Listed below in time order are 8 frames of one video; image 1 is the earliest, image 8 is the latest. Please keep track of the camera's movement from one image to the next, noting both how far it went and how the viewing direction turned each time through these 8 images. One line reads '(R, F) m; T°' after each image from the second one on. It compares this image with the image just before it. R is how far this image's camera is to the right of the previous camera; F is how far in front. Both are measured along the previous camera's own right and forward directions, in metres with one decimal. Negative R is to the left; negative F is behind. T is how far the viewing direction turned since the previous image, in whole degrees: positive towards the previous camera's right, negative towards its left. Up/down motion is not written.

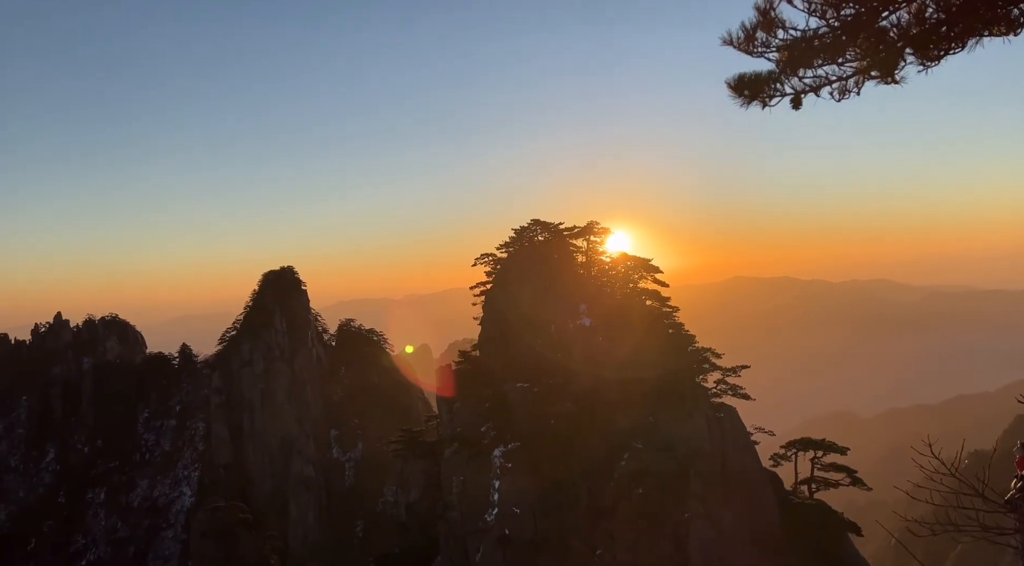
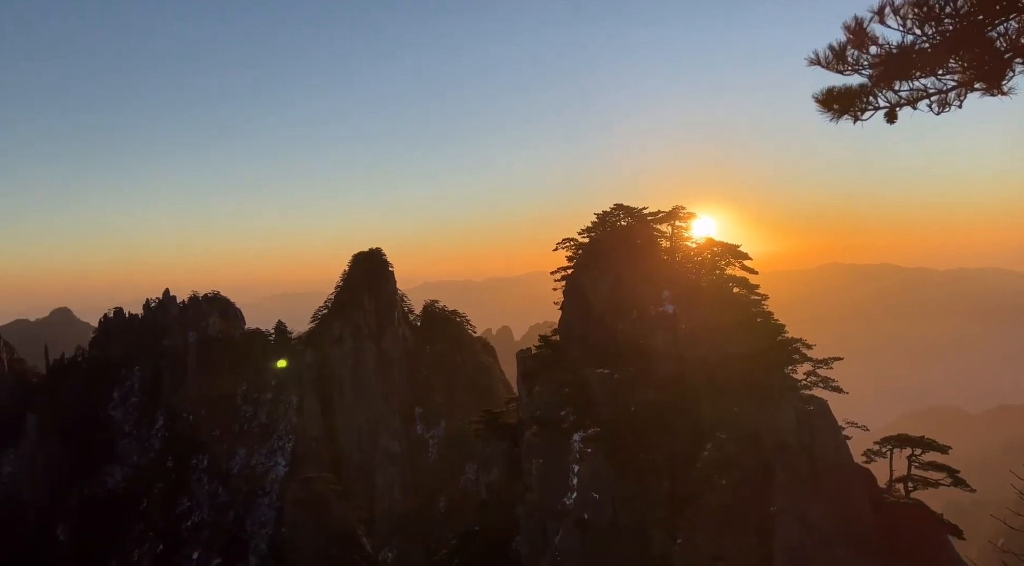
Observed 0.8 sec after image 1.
(-0.4, -0.3) m; -5°
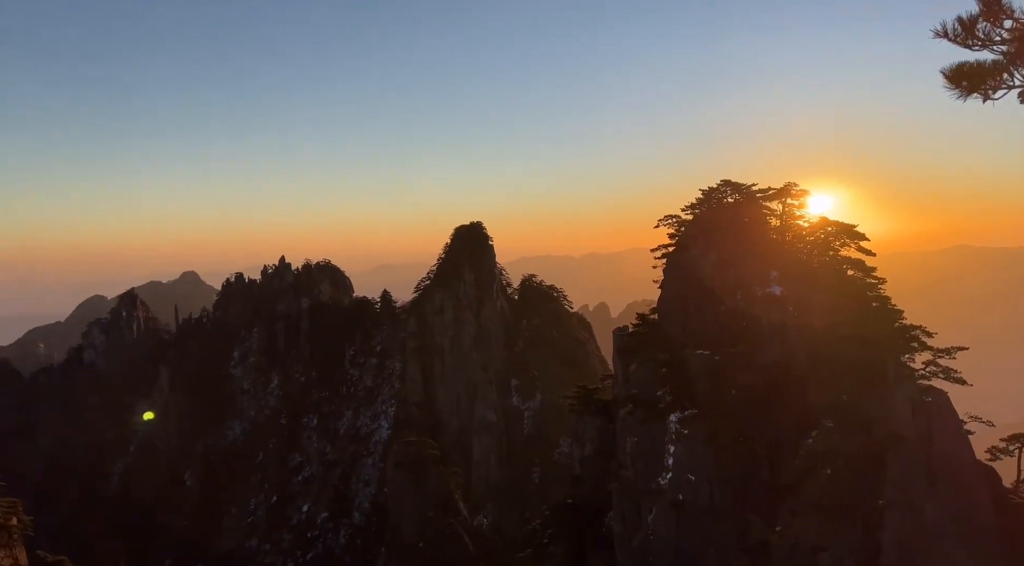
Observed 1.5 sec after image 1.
(-0.1, +0.5) m; -7°
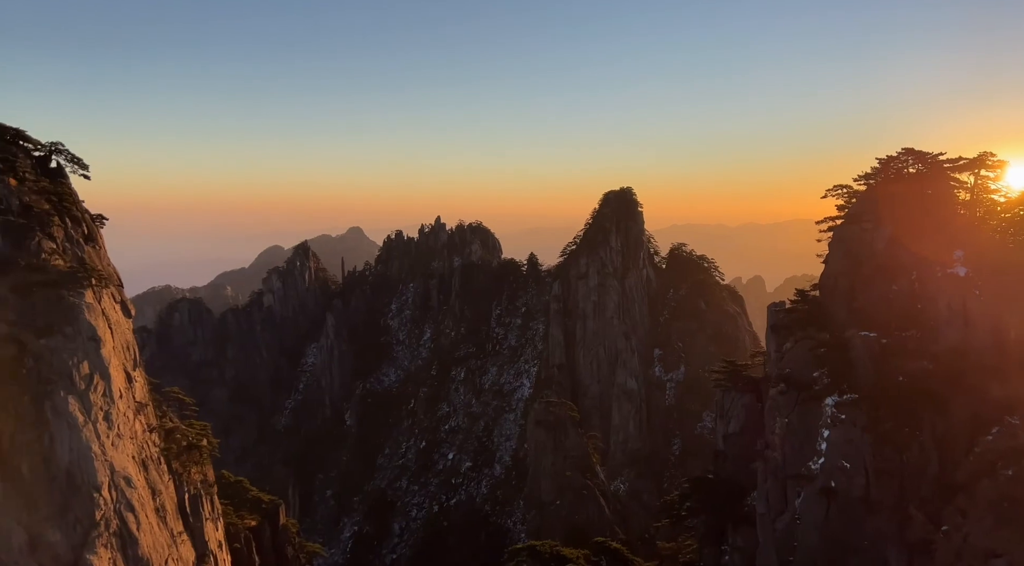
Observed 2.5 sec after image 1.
(-0.8, +0.2) m; -9°
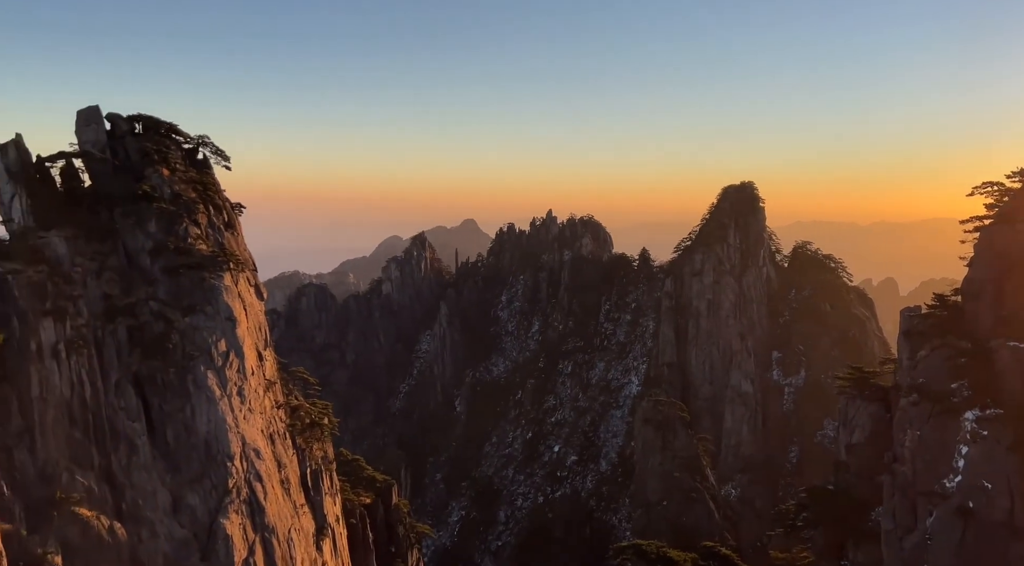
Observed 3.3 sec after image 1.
(-0.7, +0.5) m; -7°
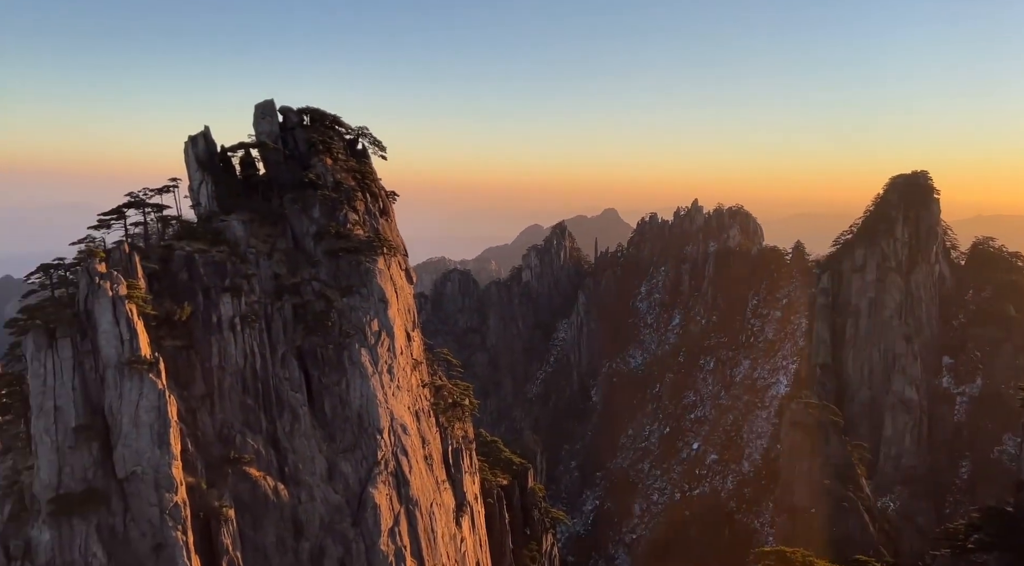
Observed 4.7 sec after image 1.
(-0.4, -0.6) m; -9°
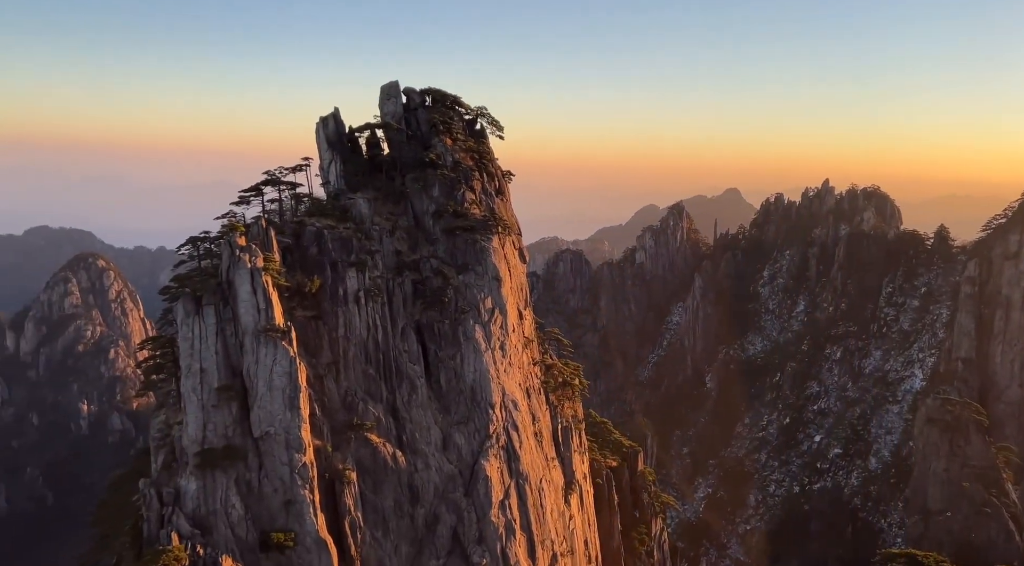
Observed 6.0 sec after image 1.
(-0.1, -0.6) m; -7°
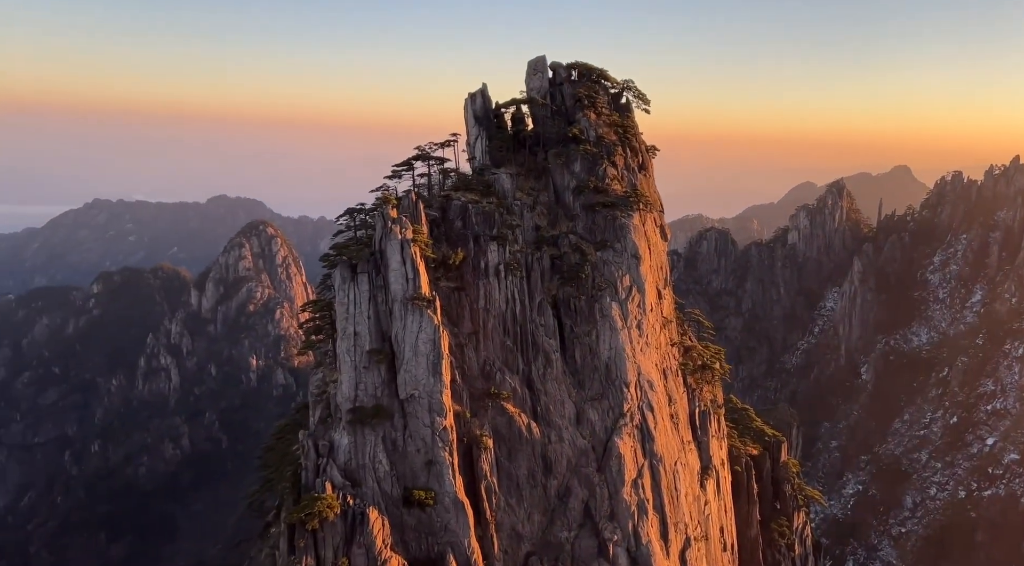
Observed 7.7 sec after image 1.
(+0.2, -0.6) m; -9°
